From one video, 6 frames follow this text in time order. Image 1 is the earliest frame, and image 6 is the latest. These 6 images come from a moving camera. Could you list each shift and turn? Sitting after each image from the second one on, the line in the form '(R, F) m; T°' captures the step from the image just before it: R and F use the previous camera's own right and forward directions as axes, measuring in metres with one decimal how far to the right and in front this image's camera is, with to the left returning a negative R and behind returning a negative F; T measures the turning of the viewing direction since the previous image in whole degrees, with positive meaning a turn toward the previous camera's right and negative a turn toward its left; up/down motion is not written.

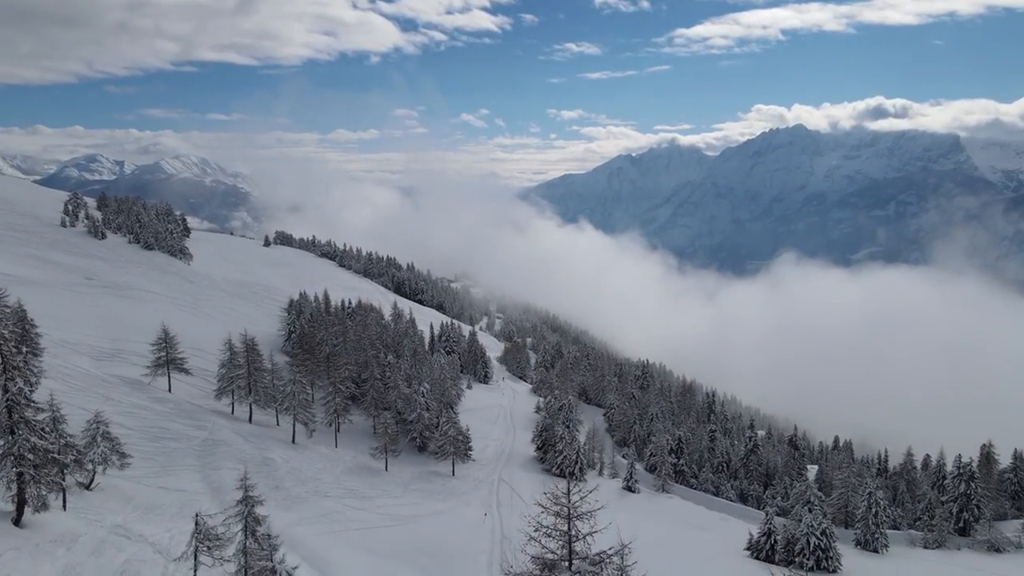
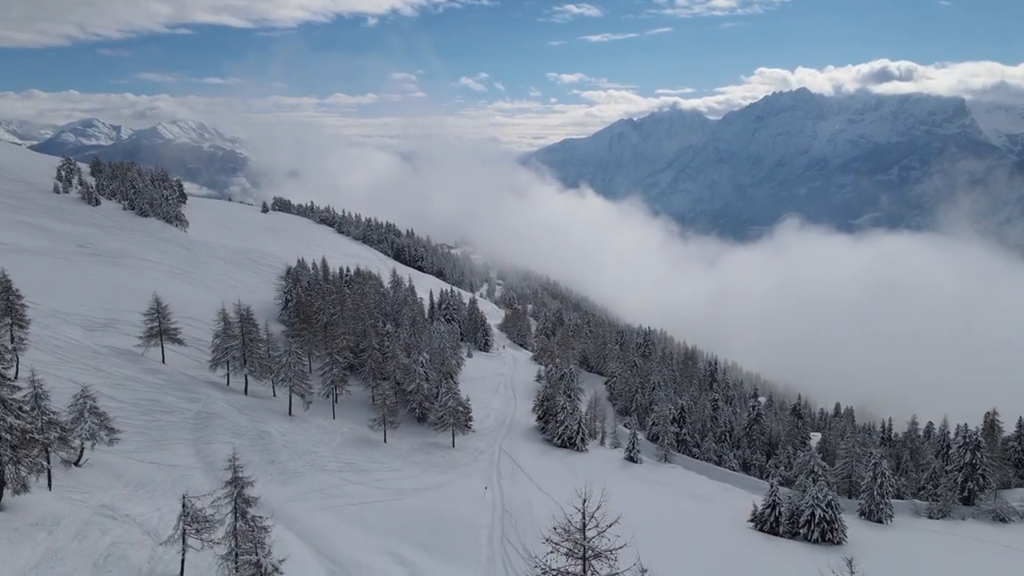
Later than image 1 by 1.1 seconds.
(0.0, +2.2) m; 0°
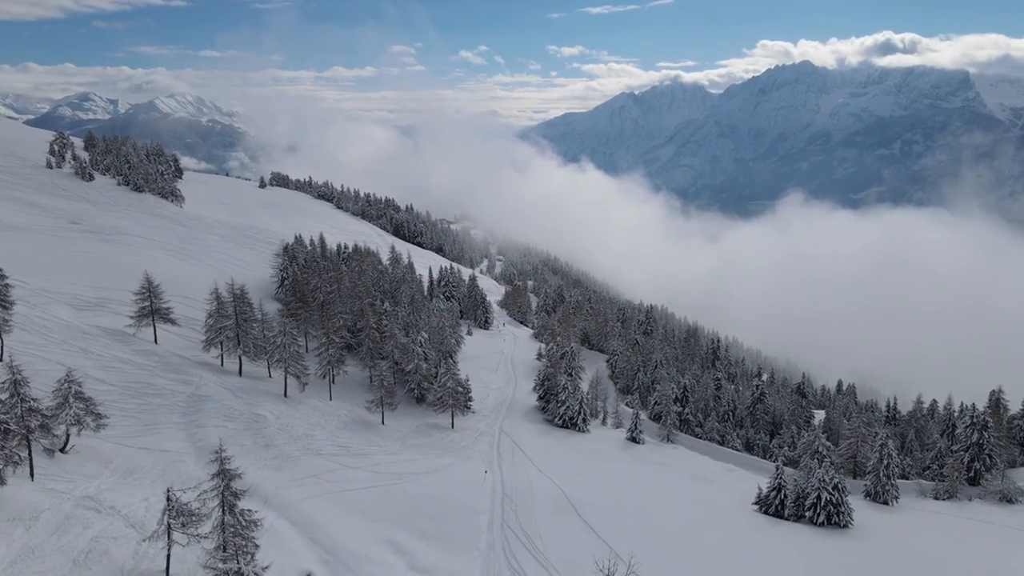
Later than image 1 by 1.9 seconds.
(0.0, +2.0) m; 0°
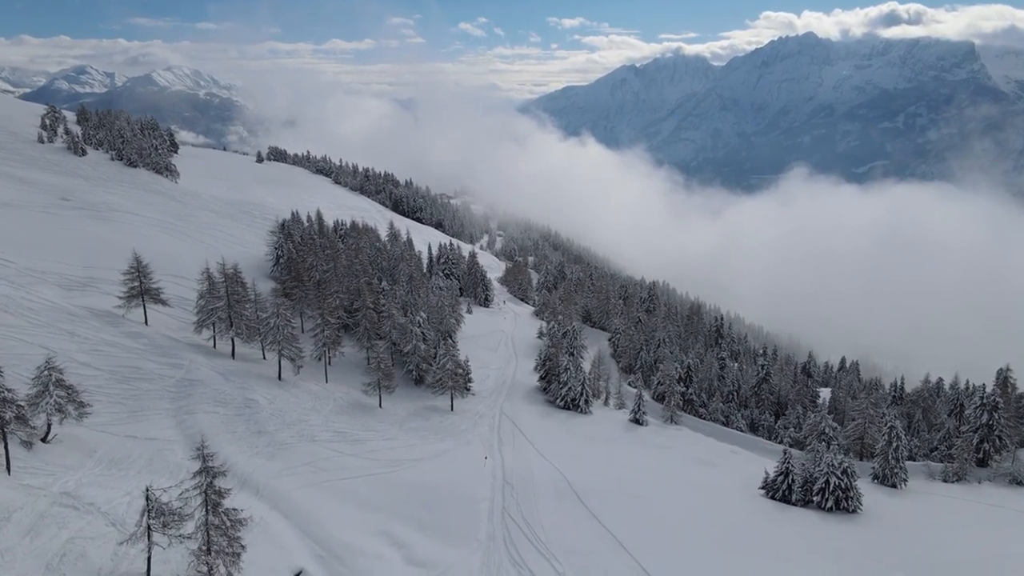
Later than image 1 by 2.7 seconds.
(0.0, +2.2) m; 0°
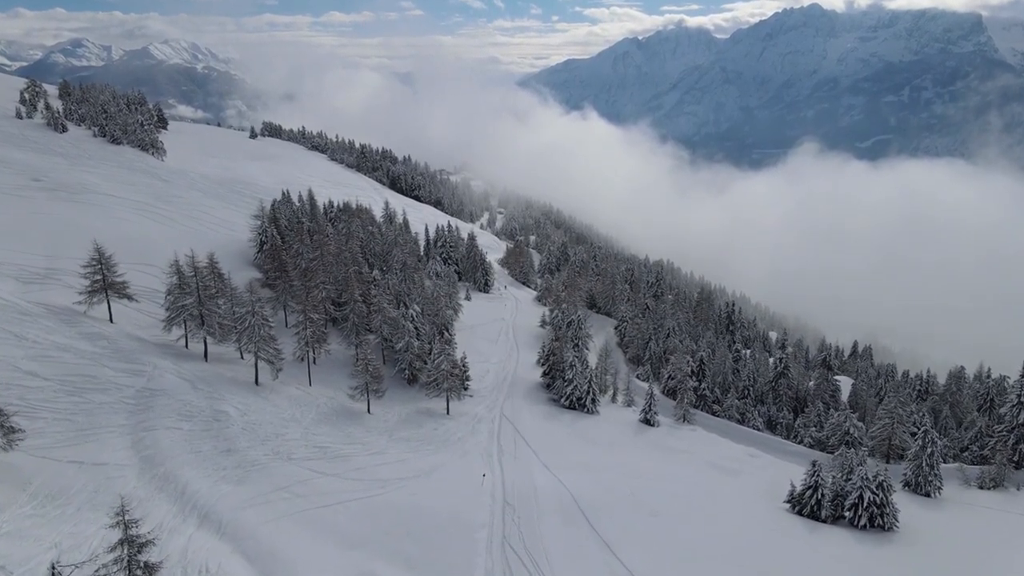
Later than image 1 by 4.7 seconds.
(0.0, +6.0) m; 0°
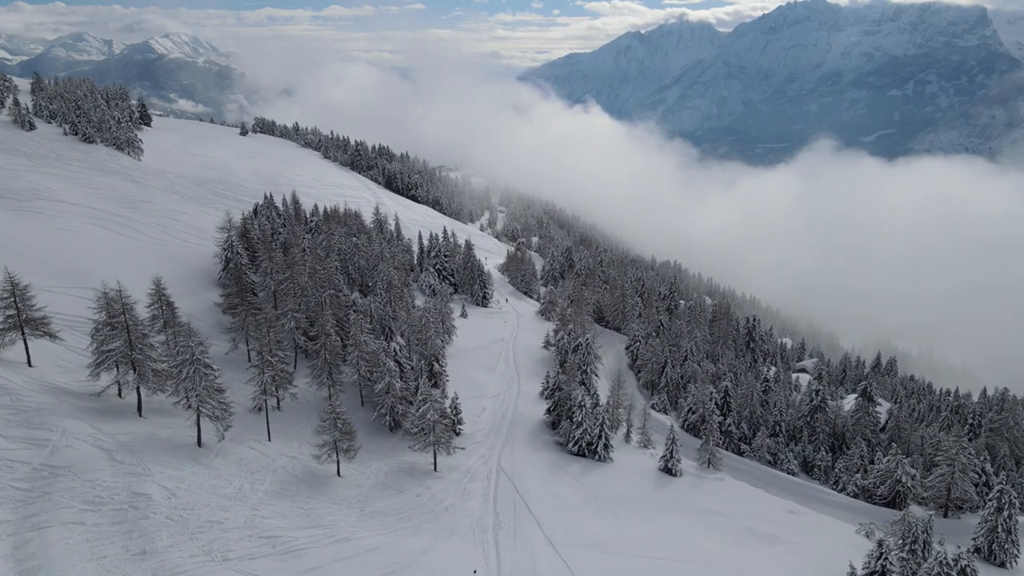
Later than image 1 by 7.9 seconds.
(+0.1, +9.6) m; 0°
